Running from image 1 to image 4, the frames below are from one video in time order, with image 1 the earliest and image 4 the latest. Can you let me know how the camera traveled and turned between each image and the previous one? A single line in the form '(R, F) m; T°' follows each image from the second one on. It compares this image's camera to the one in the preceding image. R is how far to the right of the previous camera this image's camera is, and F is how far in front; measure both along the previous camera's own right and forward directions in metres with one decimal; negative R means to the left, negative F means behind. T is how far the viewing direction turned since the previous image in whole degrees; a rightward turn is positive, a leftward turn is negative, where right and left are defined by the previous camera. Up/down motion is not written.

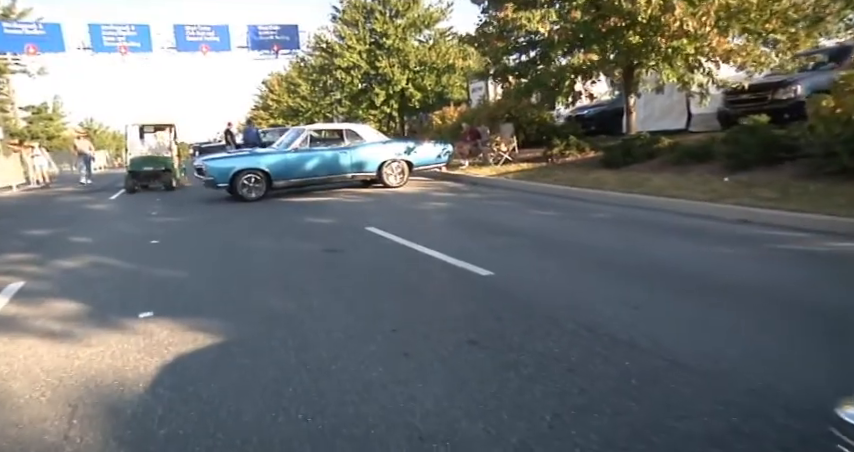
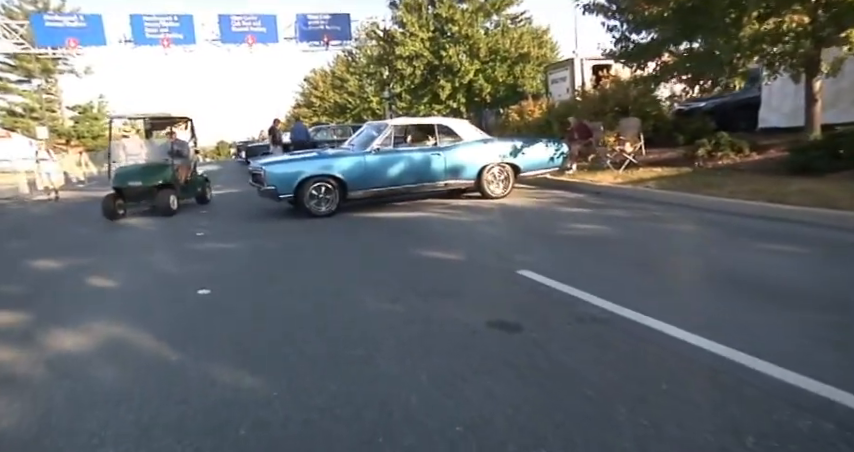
(-1.4, +3.2) m; -3°
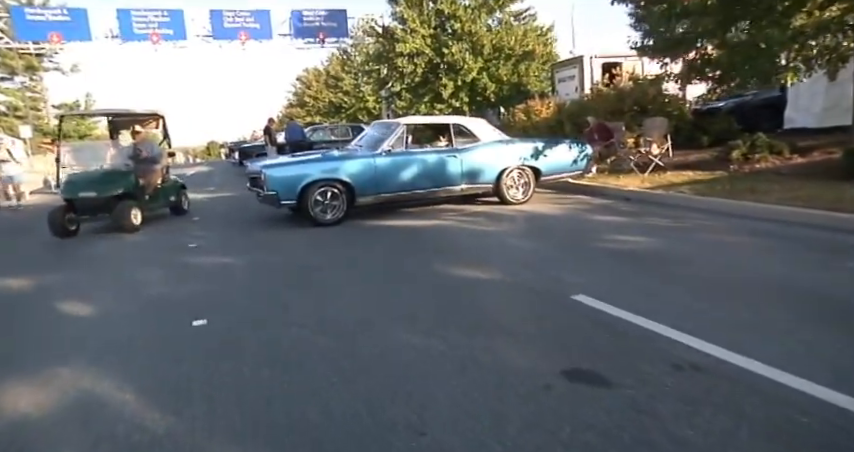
(-0.4, +1.0) m; +1°
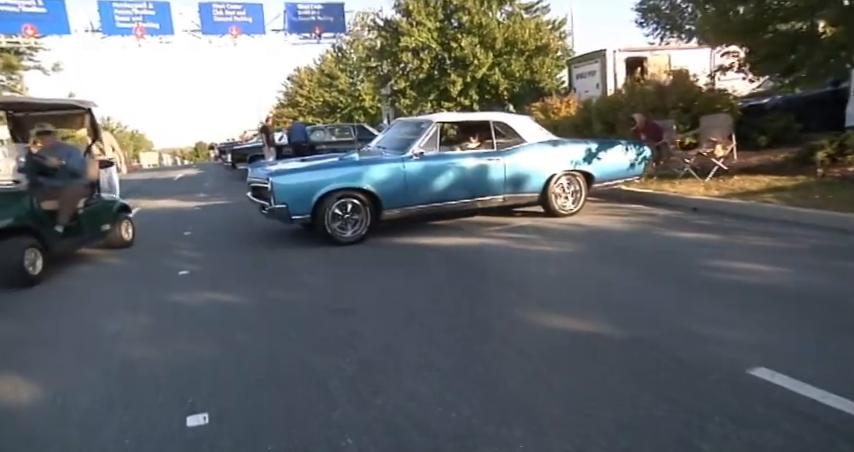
(-0.7, +1.8) m; +1°
